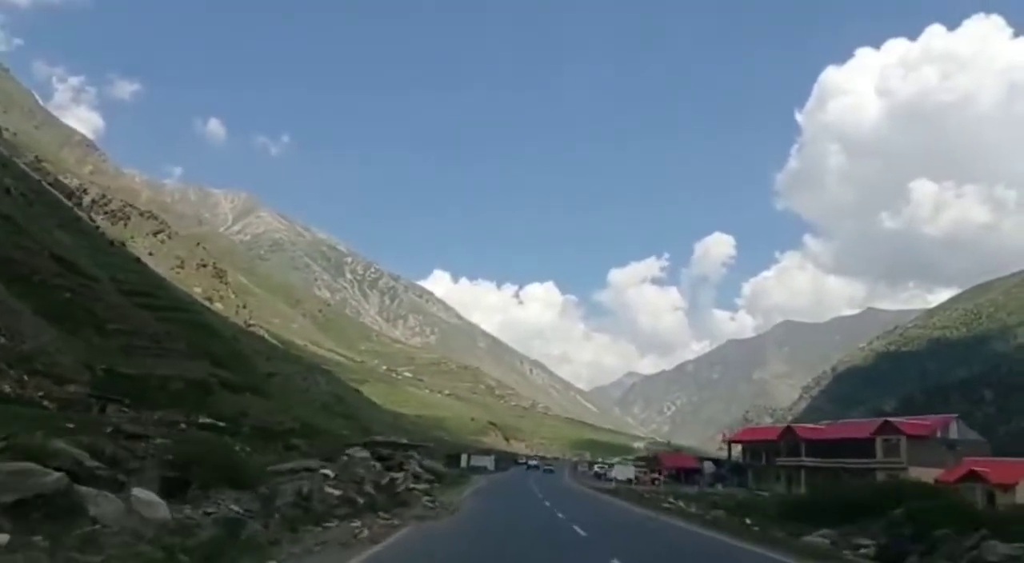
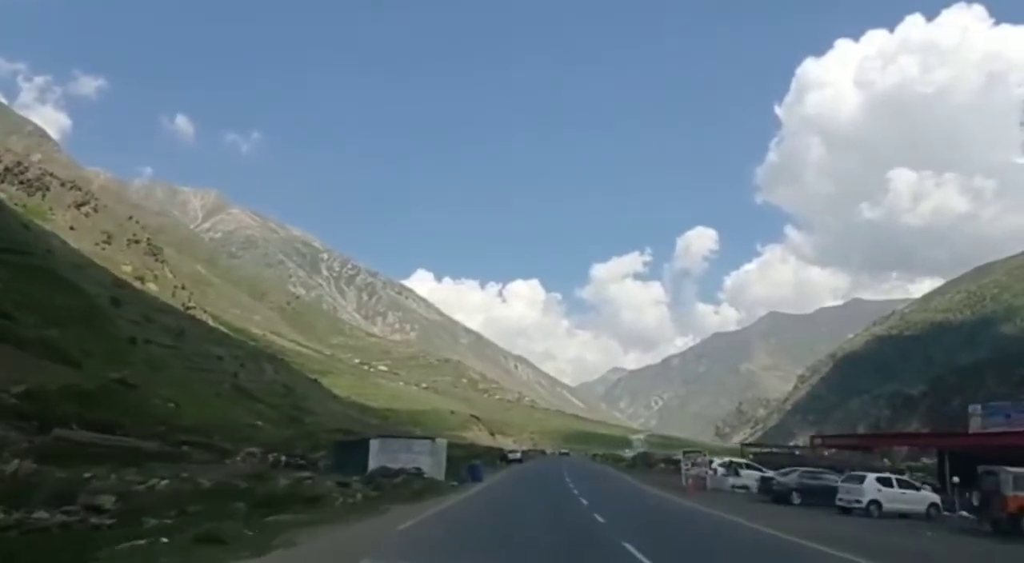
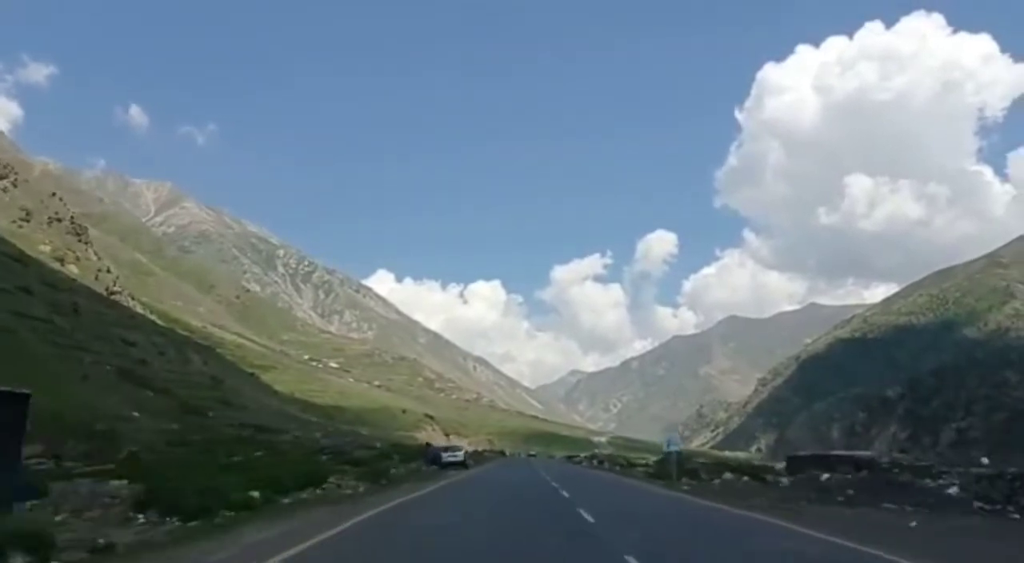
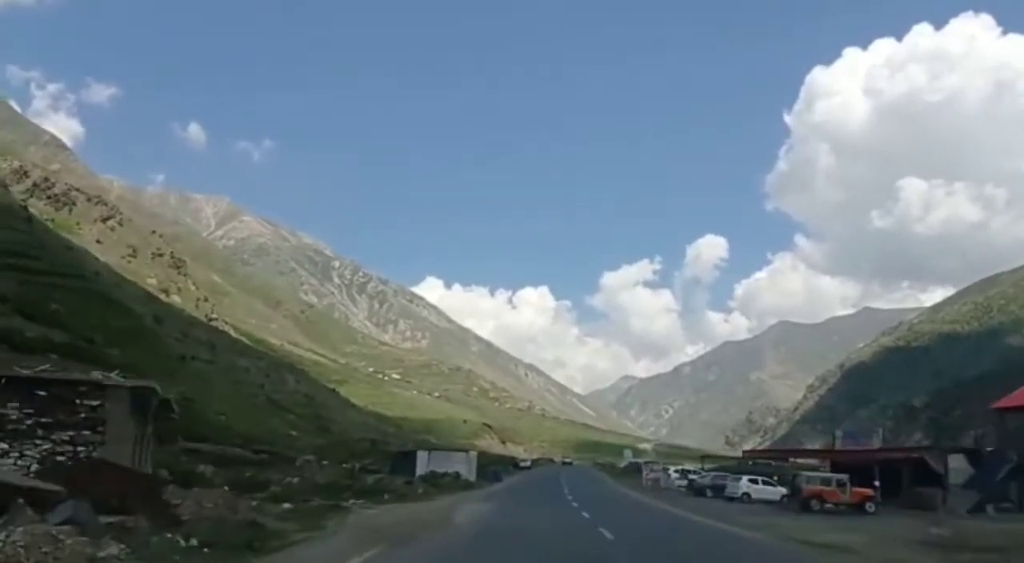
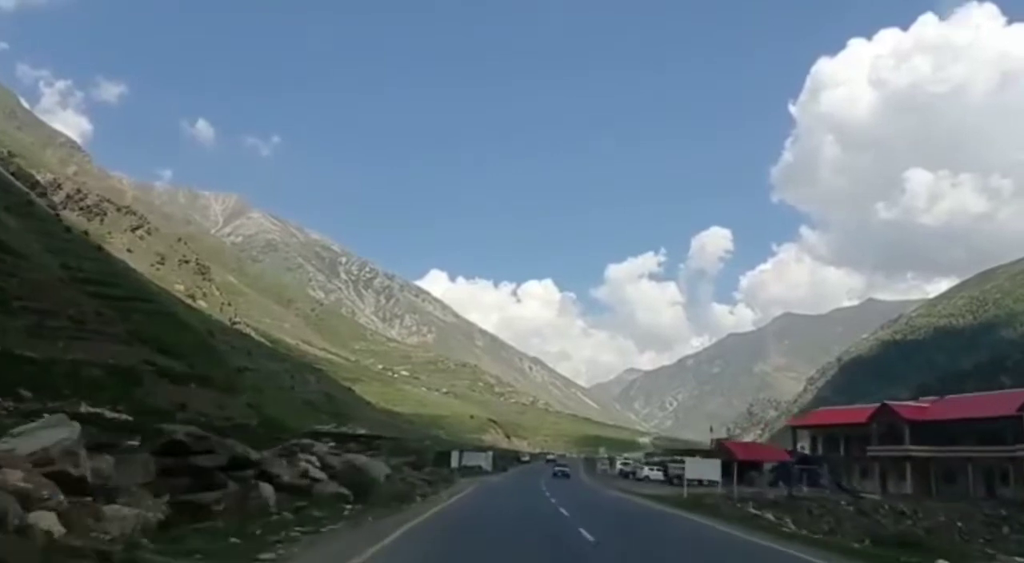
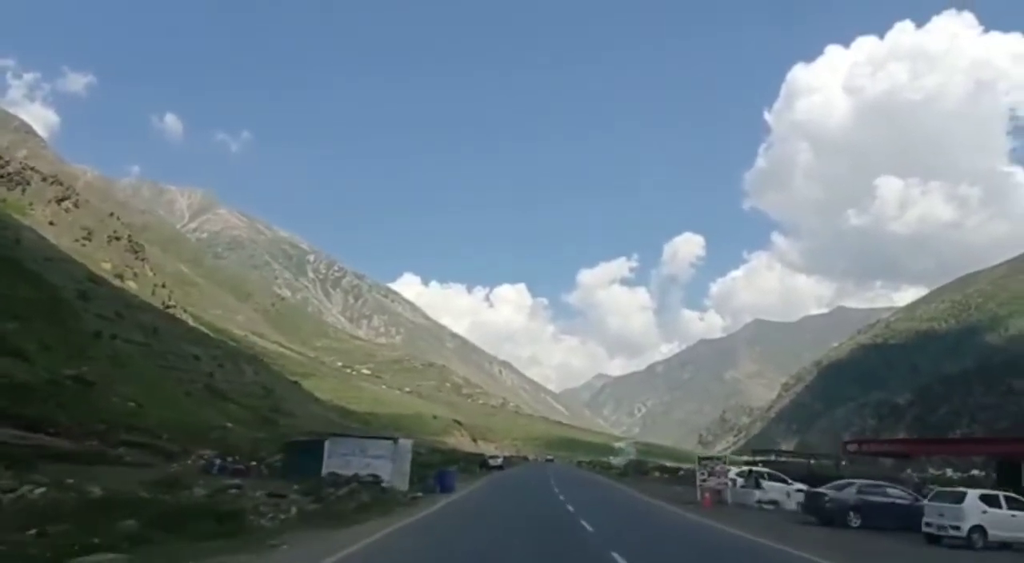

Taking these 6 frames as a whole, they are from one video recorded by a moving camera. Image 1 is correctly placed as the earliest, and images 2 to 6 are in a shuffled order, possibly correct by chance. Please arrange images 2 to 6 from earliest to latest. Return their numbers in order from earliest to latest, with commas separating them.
5, 4, 2, 6, 3
